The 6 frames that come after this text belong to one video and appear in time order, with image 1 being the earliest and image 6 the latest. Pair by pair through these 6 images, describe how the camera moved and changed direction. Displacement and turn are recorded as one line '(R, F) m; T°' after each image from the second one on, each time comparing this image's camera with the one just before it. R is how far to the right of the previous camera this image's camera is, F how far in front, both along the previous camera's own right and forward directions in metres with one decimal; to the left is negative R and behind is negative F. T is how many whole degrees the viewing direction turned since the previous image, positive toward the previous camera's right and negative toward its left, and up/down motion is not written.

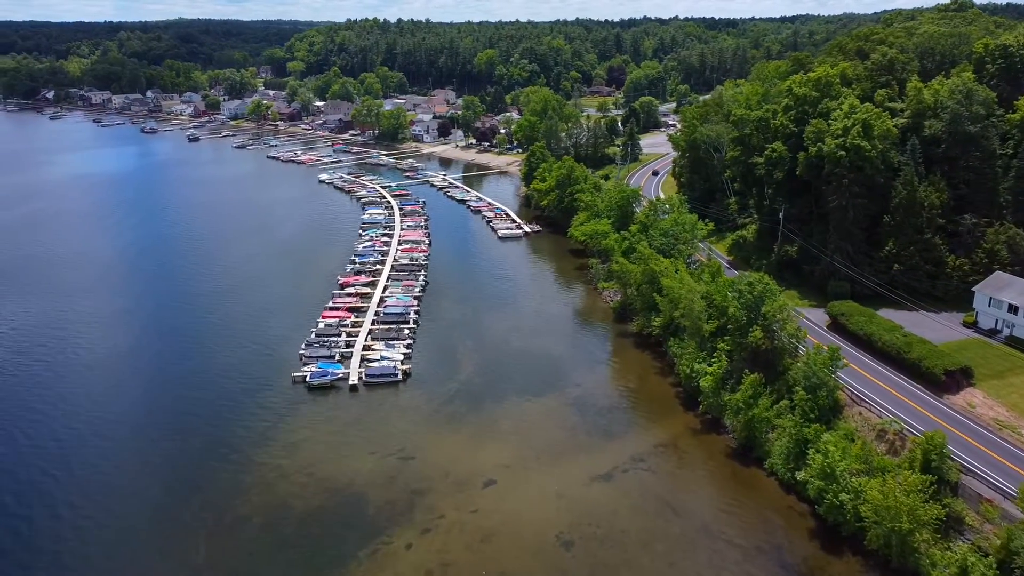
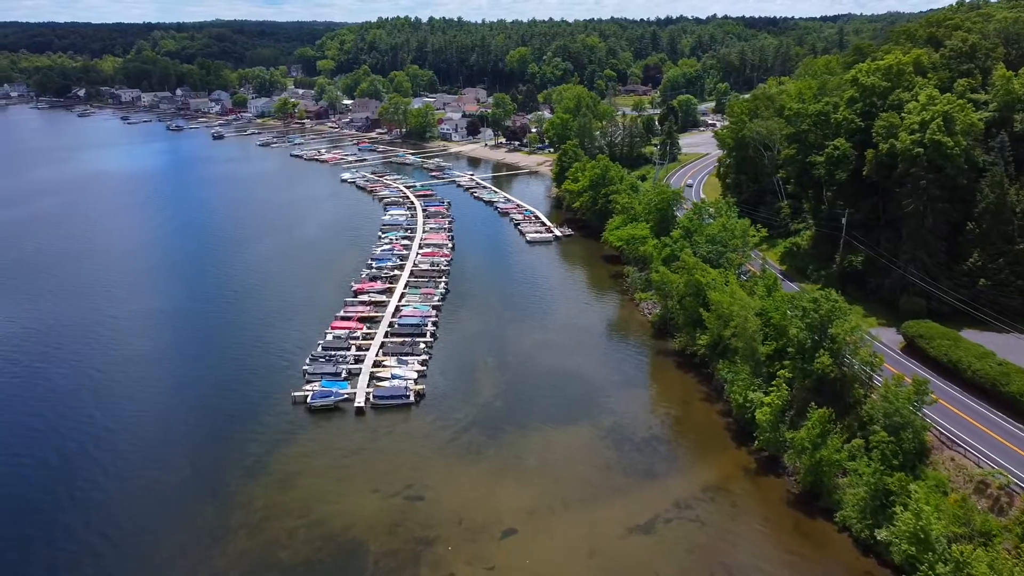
(+0.2, +4.7) m; -2°
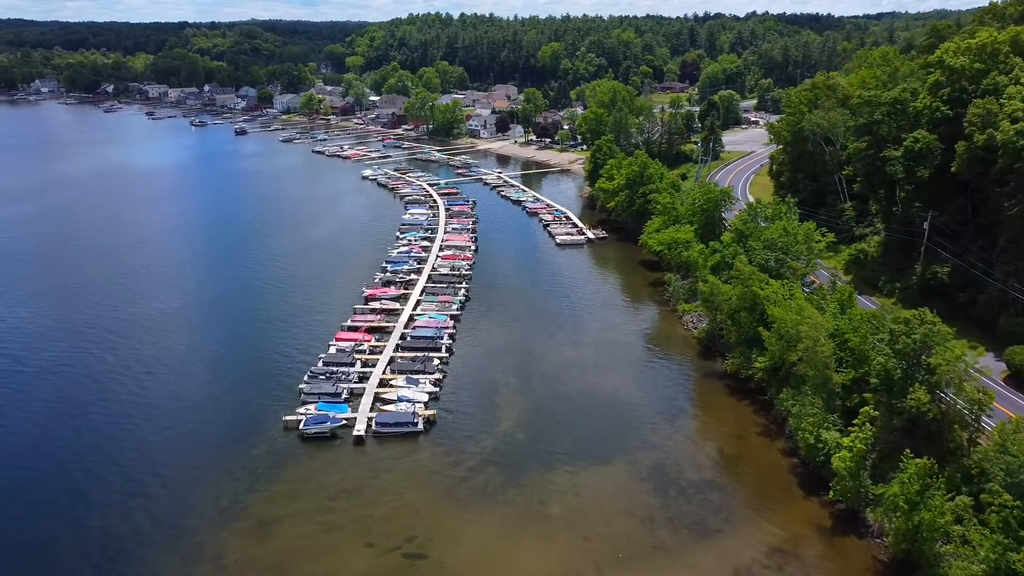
(+0.1, +5.2) m; -2°
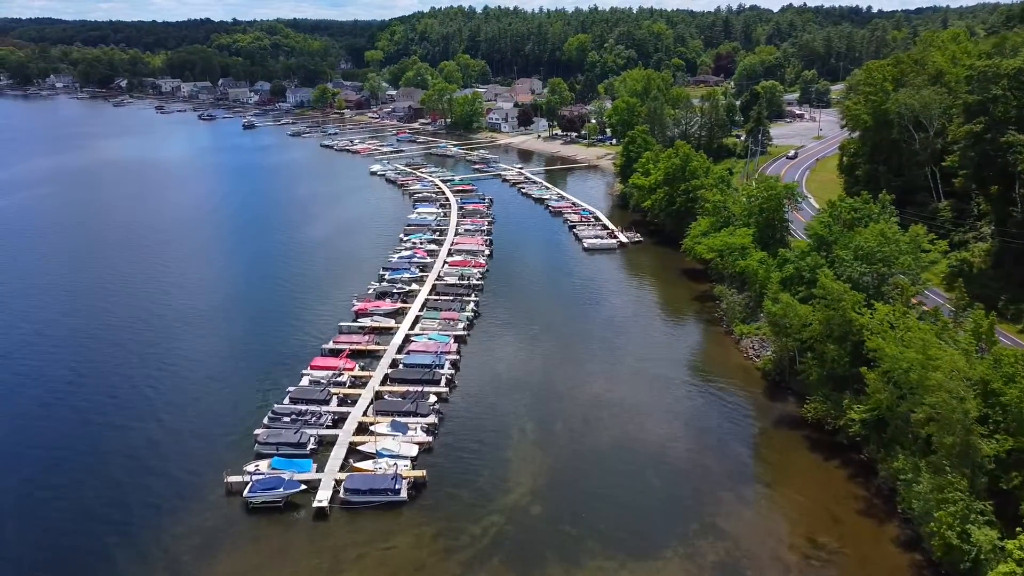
(+0.3, +8.0) m; -2°
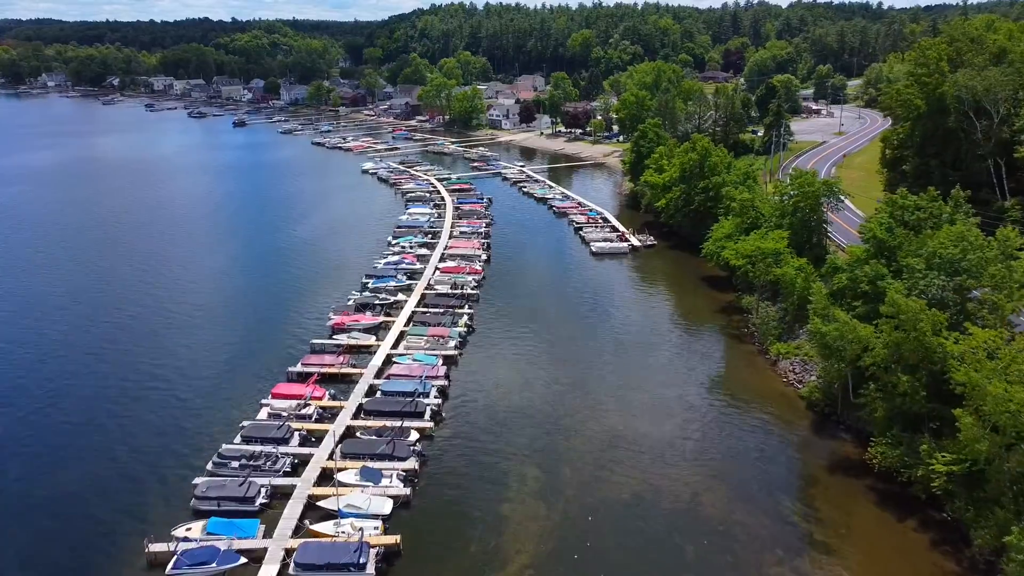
(+0.2, +5.1) m; 0°
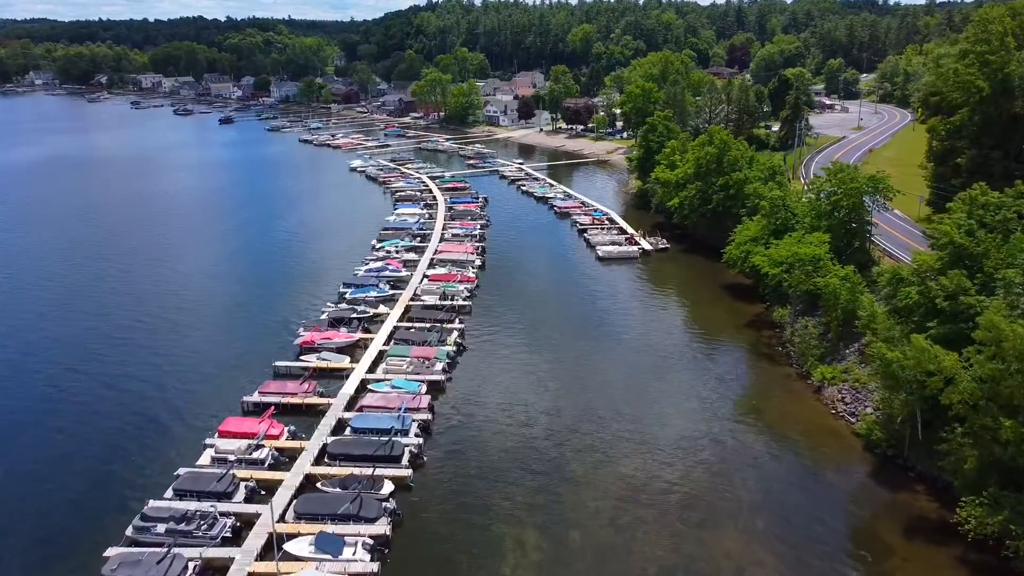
(+0.1, +4.7) m; 0°
